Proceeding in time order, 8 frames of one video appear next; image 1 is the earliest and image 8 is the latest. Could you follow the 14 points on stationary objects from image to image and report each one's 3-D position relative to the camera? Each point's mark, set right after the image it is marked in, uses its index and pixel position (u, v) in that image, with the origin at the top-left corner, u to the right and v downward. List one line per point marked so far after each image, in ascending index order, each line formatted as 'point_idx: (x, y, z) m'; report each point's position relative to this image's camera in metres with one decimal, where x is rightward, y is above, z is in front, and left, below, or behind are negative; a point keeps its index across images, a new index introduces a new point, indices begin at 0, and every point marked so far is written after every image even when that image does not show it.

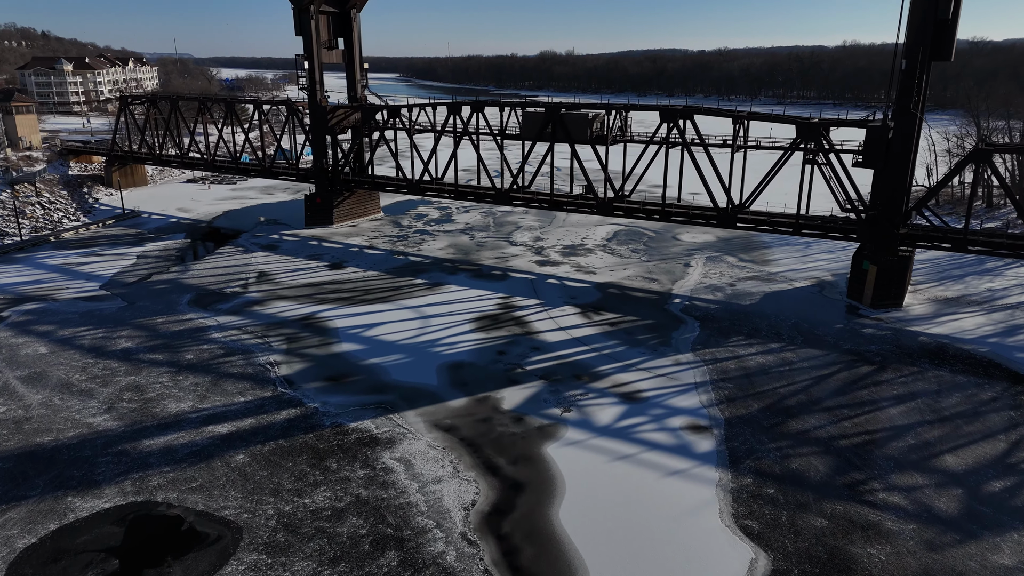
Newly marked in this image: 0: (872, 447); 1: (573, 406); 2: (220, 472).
0: (+9.4, -4.2, +17.5) m
1: (+1.8, -3.5, +19.7) m
2: (-7.3, -4.6, +16.6) m
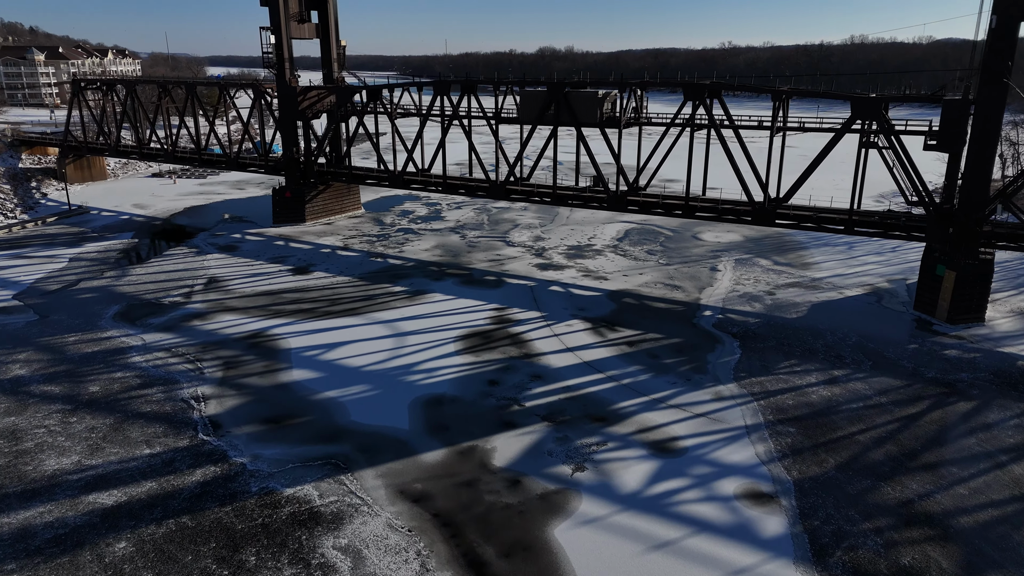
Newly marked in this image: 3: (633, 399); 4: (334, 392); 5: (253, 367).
0: (+9.3, -4.5, +12.5) m
1: (+1.7, -3.9, +14.7) m
2: (-7.4, -4.9, +11.6) m
3: (+3.2, -2.9, +17.5) m
4: (-4.8, -2.8, +18.0) m
5: (-7.6, -2.3, +19.4) m
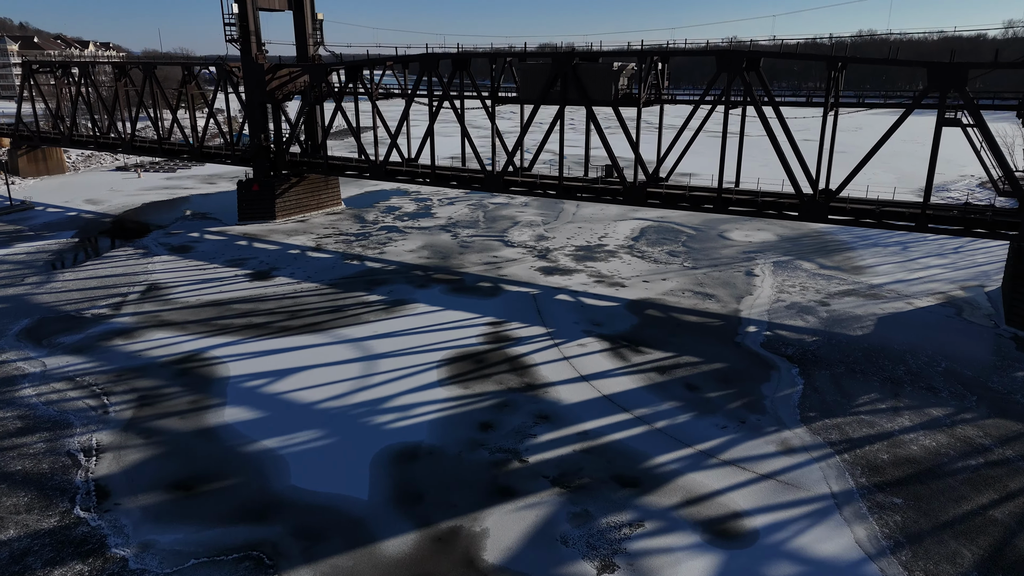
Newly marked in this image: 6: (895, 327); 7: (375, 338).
0: (+9.3, -4.8, +8.1) m
1: (+1.6, -4.1, +10.3) m
2: (-7.4, -5.2, +7.2) m
3: (+3.2, -3.2, +13.1) m
4: (-4.9, -3.1, +13.6) m
5: (-7.6, -2.6, +15.0) m
6: (+11.0, -1.1, +19.1) m
7: (-3.8, -1.4, +18.6) m
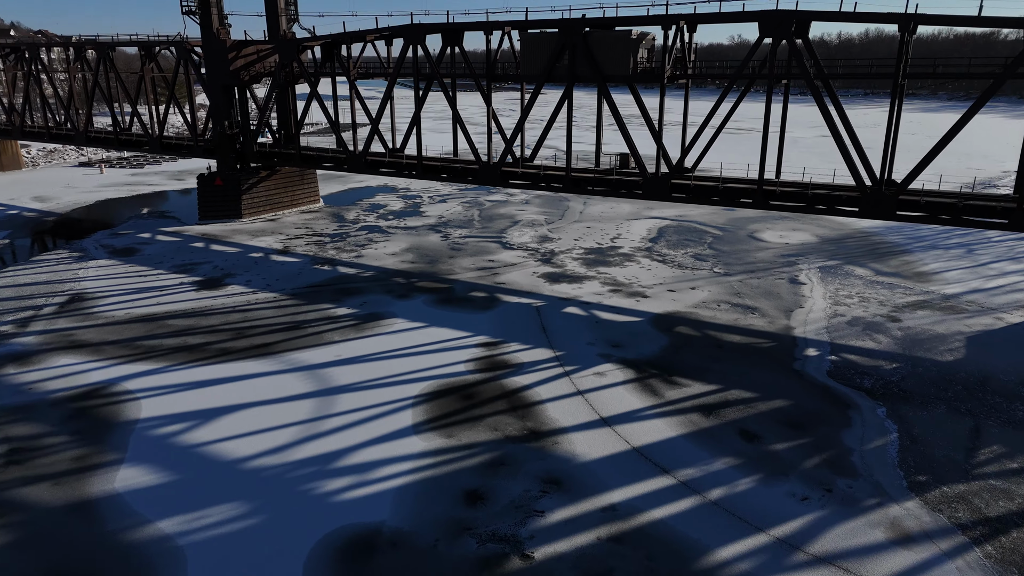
0: (+9.3, -5.1, +4.2) m
1: (+1.6, -4.4, +6.4) m
2: (-7.5, -5.5, +3.2) m
3: (+3.1, -3.5, +9.2) m
4: (-4.9, -3.4, +9.7) m
5: (-7.6, -2.9, +11.1) m
6: (+11.0, -1.4, +15.2) m
7: (-3.9, -1.7, +14.7) m
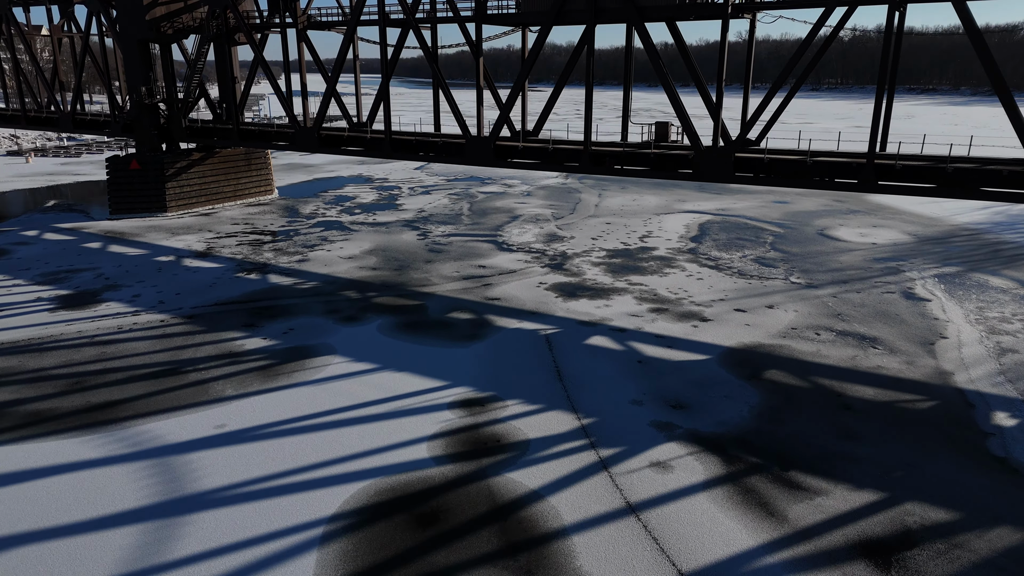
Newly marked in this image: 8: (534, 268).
0: (+9.2, -5.3, -1.8) m
1: (+1.6, -4.7, +0.3) m
2: (-7.5, -5.7, -2.8) m
3: (+3.1, -3.8, +3.2) m
4: (-4.9, -3.7, +3.7) m
5: (-7.7, -3.2, +5.1) m
6: (+10.9, -1.8, +9.3) m
7: (-3.9, -2.0, +8.7) m
8: (+0.5, +0.5, +16.4) m
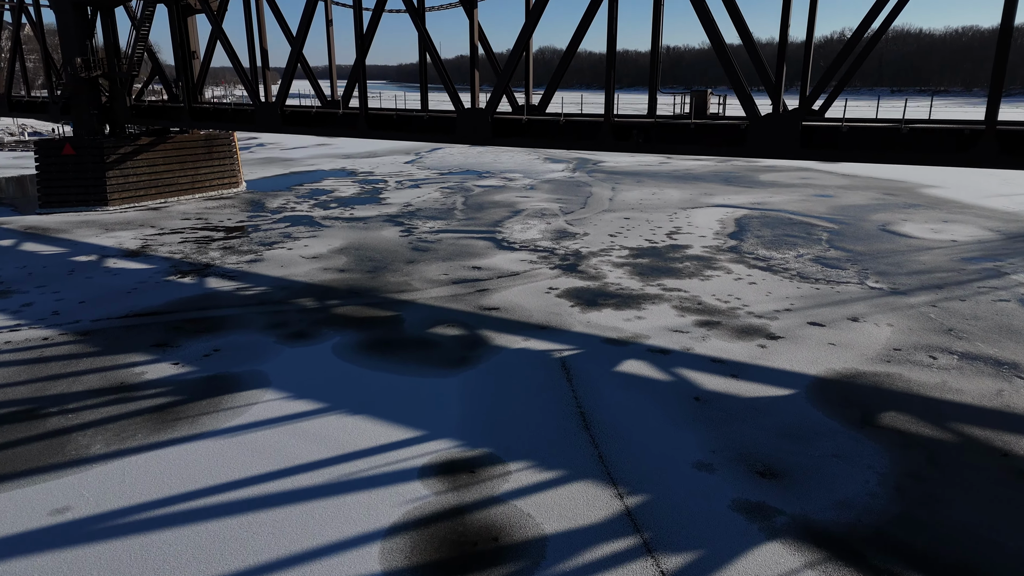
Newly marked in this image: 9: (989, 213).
0: (+9.3, -5.3, -5.2) m
1: (+1.6, -4.6, -3.0) m
2: (-7.4, -5.7, -6.1) m
3: (+3.2, -3.8, -0.1) m
4: (-4.9, -3.7, +0.3) m
5: (-7.6, -3.2, +1.8) m
6: (+11.0, -1.8, +6.0) m
7: (-3.8, -2.1, +5.4) m
8: (+0.6, +0.4, +13.2) m
9: (+12.9, +2.1, +18.0) m
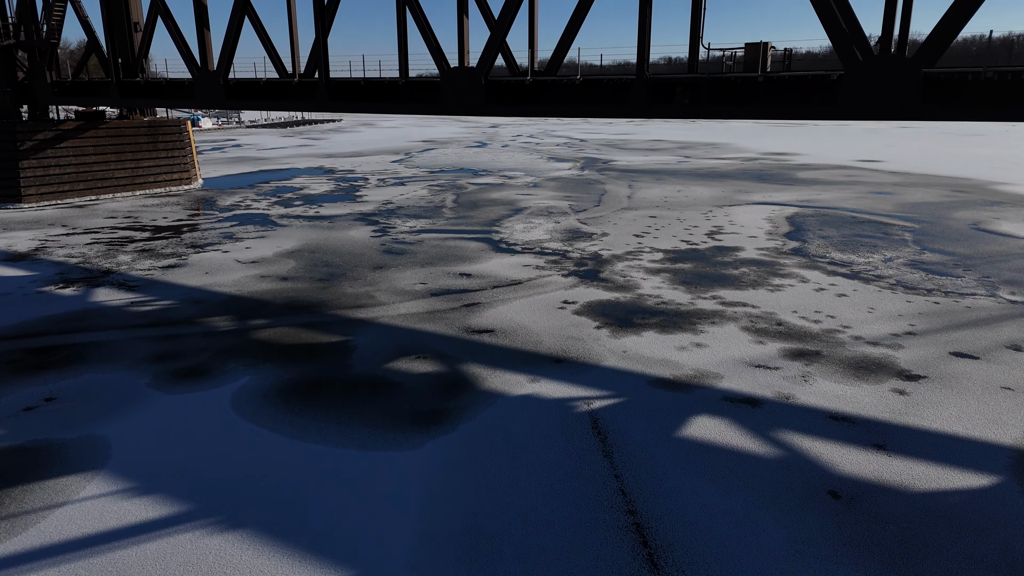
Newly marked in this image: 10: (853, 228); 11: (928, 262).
0: (+9.3, -5.1, -8.6) m
1: (+1.6, -4.5, -6.4) m
2: (-7.4, -5.4, -9.6) m
3: (+3.2, -3.7, -3.5) m
4: (-4.9, -3.6, -3.0) m
5: (-7.6, -3.2, -1.6) m
6: (+11.0, -1.9, +2.6) m
7: (-3.8, -2.1, +2.0) m
8: (+0.6, +0.1, +9.9) m
9: (+12.9, +1.7, +14.7) m
10: (+6.8, +1.2, +13.1) m
11: (+6.6, +0.4, +10.6) m
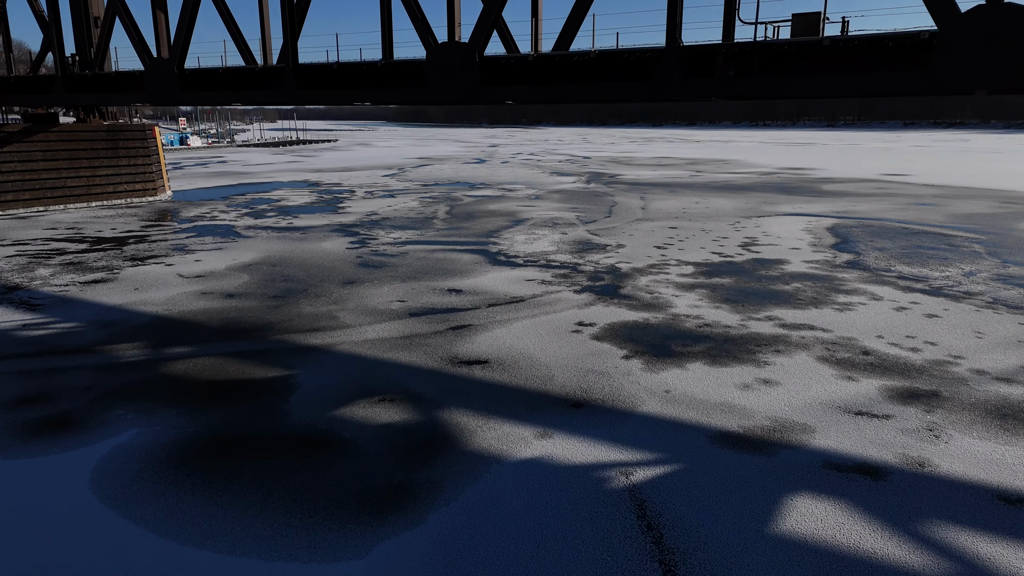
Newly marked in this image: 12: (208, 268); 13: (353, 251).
0: (+9.3, -4.6, -10.7) m
1: (+1.6, -4.1, -8.5) m
2: (-7.4, -4.9, -11.7) m
3: (+3.2, -3.4, -5.6) m
4: (-4.9, -3.3, -5.1) m
5: (-7.6, -2.9, -3.7) m
6: (+11.0, -1.8, +0.6) m
7: (-3.8, -2.1, 0.0) m
8: (+0.6, -0.1, +8.0) m
9: (+12.9, +1.3, +12.9) m
10: (+6.8, +0.8, +11.3) m
11: (+6.6, +0.1, +8.7) m
12: (-4.3, +0.3, +9.4) m
13: (-2.6, +0.6, +10.7) m
